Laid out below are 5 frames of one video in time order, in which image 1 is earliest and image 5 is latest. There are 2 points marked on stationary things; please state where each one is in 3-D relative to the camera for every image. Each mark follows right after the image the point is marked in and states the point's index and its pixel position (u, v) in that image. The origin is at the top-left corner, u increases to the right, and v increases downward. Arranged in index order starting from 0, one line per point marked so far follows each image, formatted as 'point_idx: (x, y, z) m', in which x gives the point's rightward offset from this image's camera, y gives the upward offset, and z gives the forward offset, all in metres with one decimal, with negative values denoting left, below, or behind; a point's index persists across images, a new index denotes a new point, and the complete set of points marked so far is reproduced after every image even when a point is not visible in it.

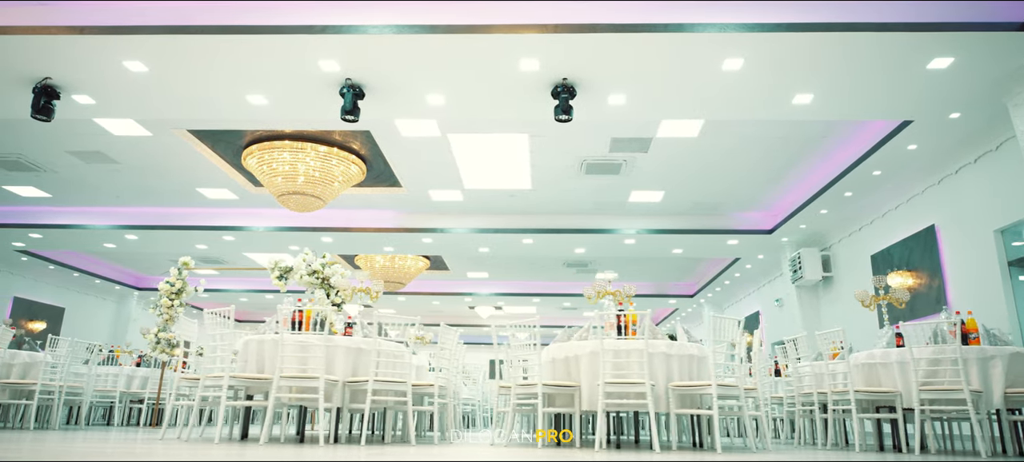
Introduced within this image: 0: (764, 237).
0: (+4.1, -0.1, +11.7) m
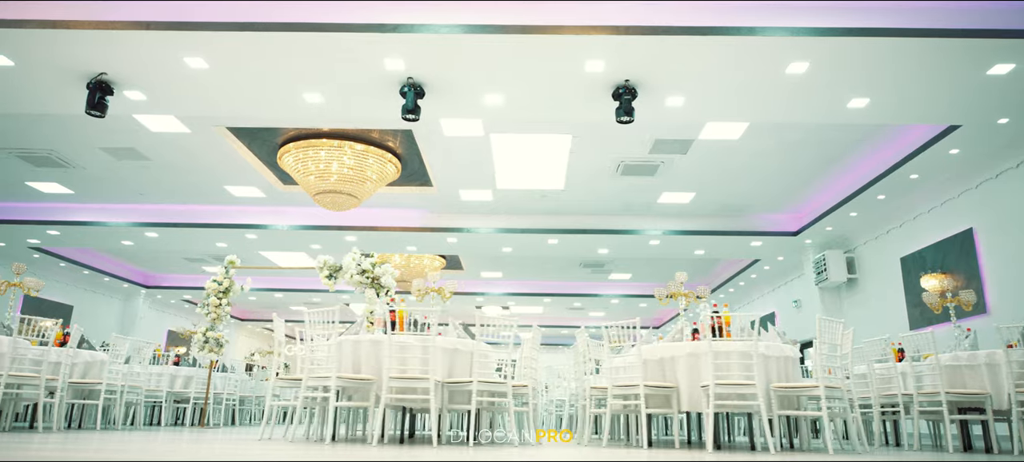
0: (+4.6, -0.1, +11.8) m
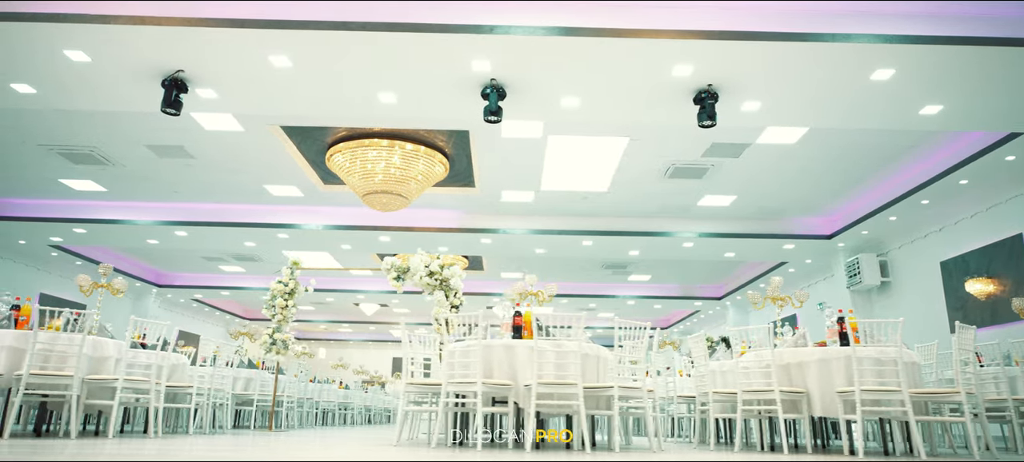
0: (+5.2, -0.2, +11.9) m
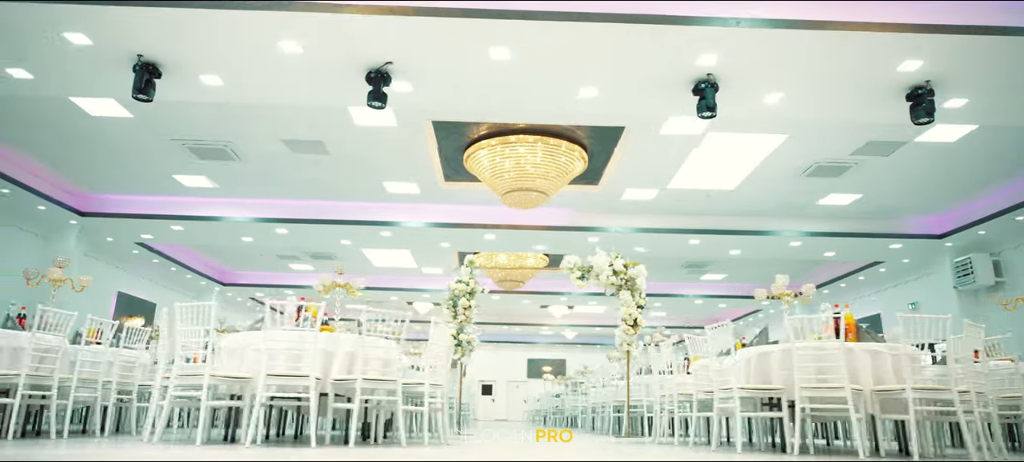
0: (+6.9, -0.2, +11.8) m
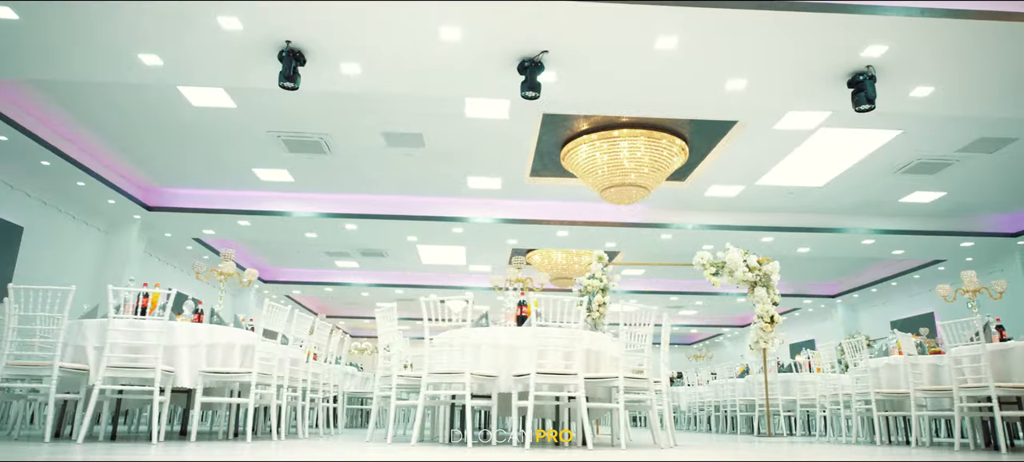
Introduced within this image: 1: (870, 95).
0: (+8.1, -0.2, +11.8) m
1: (+3.0, +1.2, +6.1) m
